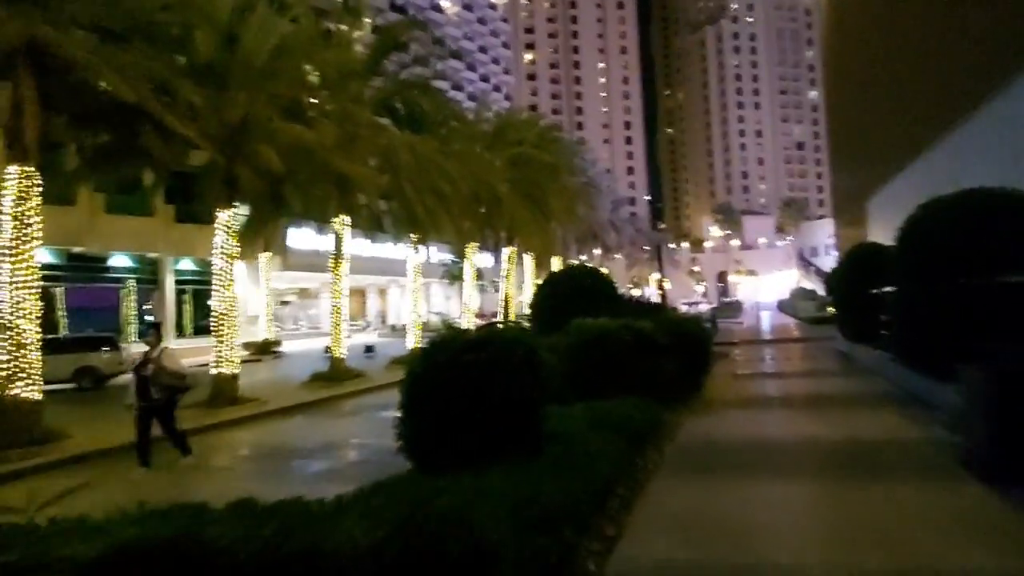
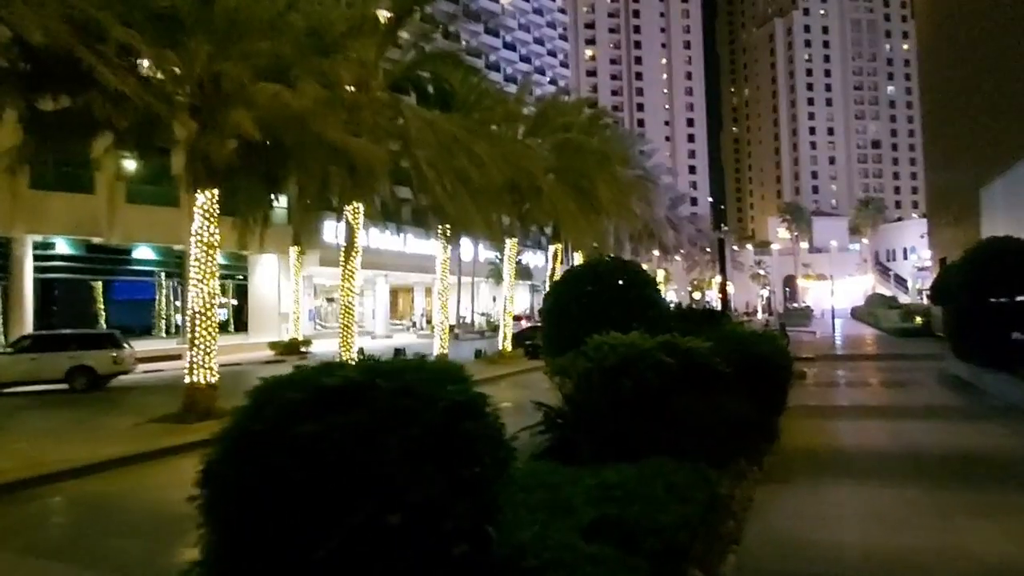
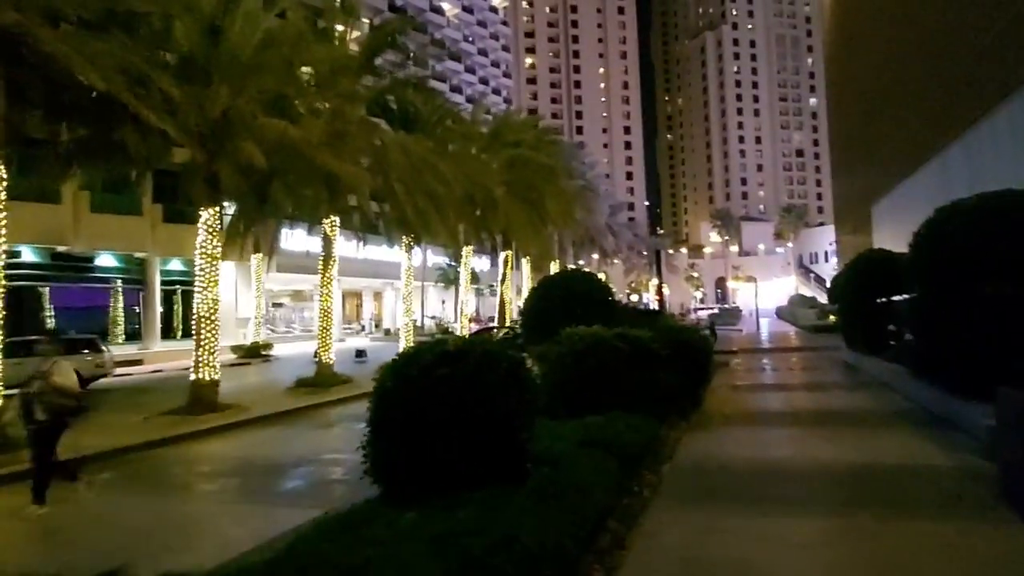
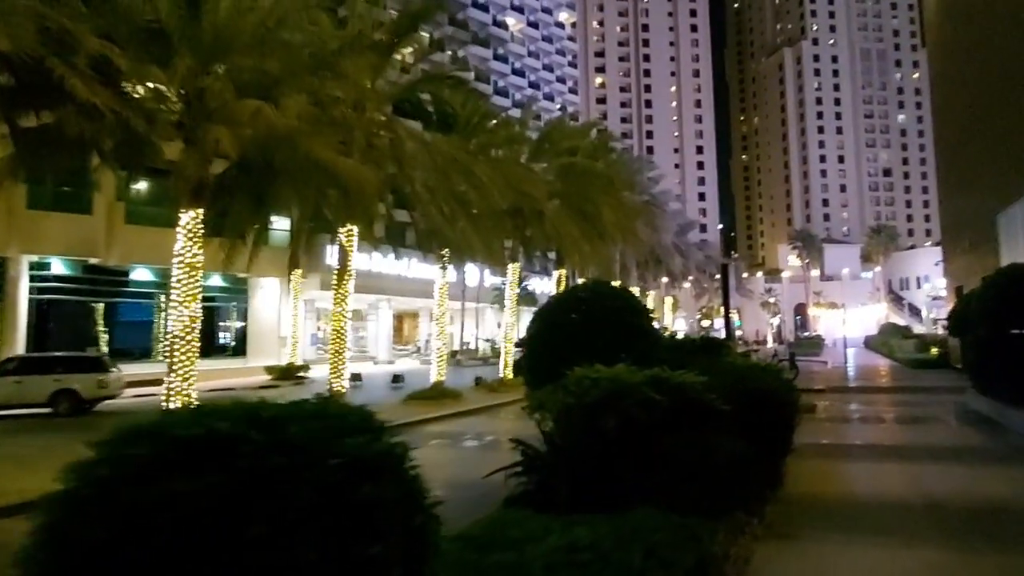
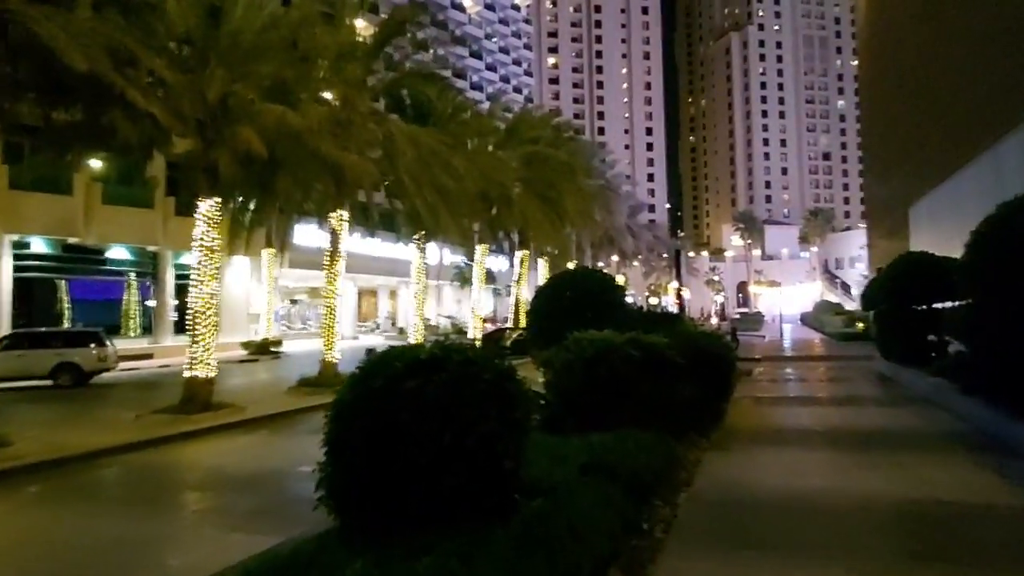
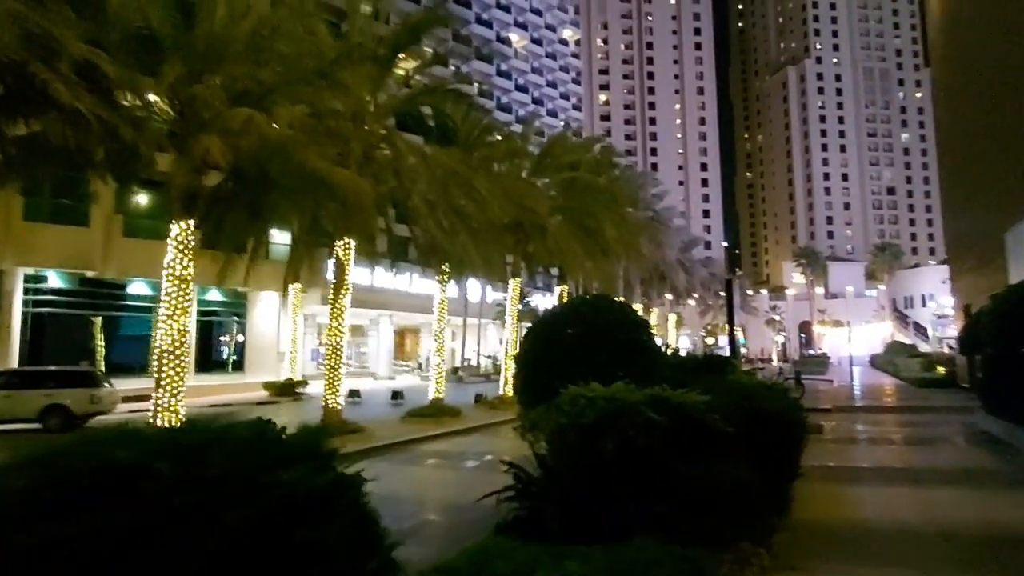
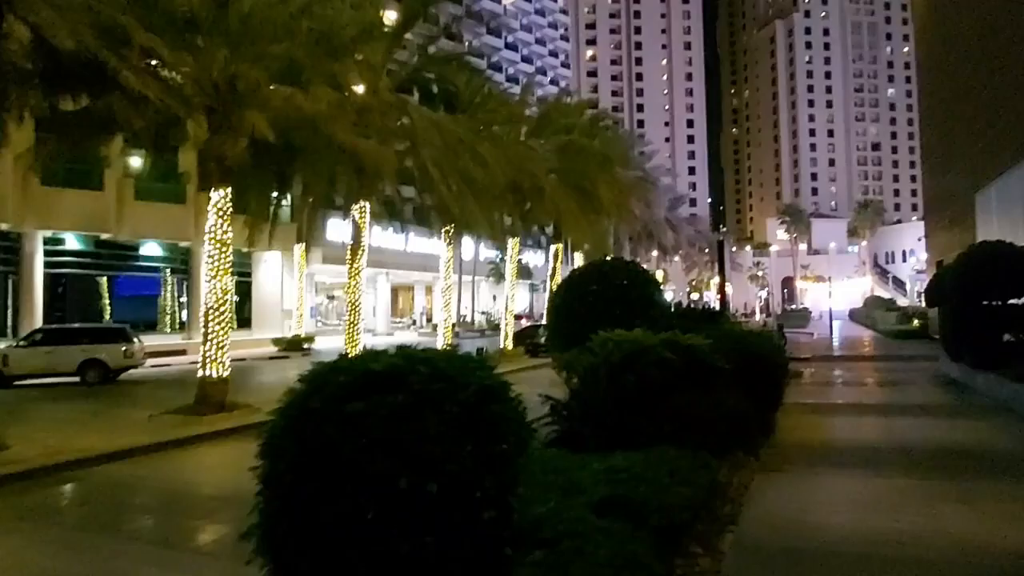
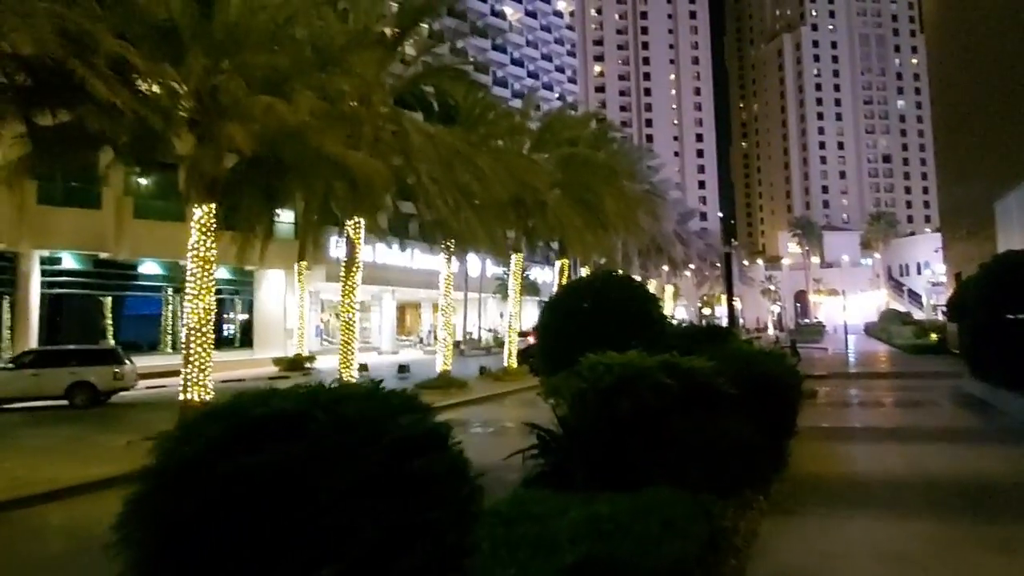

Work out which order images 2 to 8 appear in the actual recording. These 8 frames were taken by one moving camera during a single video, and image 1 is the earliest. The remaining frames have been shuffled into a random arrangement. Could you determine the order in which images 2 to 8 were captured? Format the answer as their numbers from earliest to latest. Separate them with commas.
3, 5, 7, 2, 8, 4, 6
